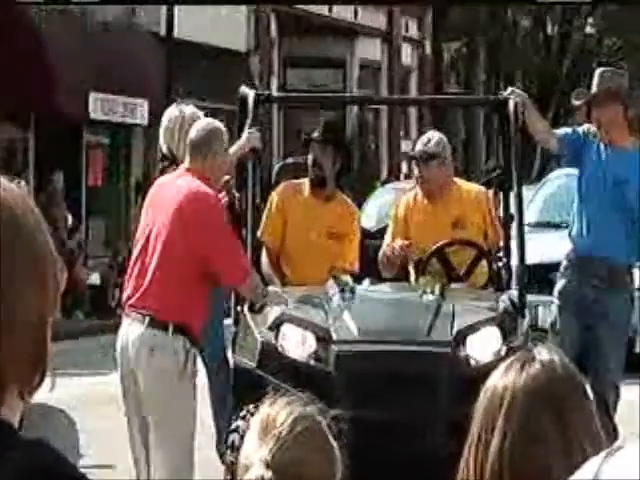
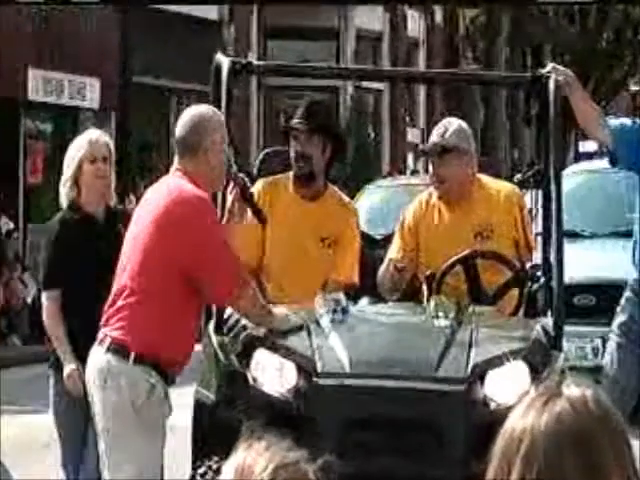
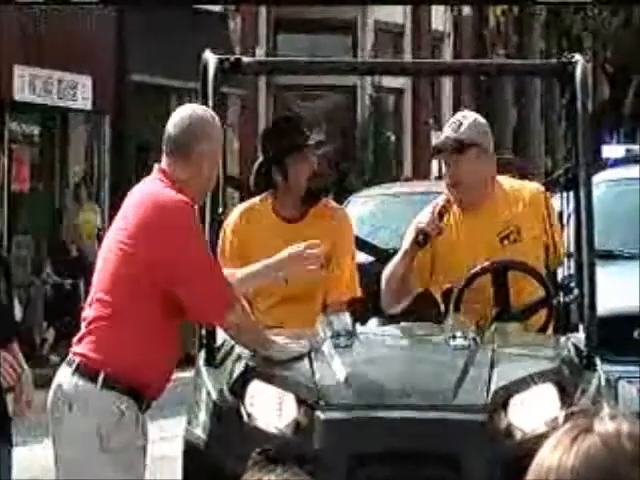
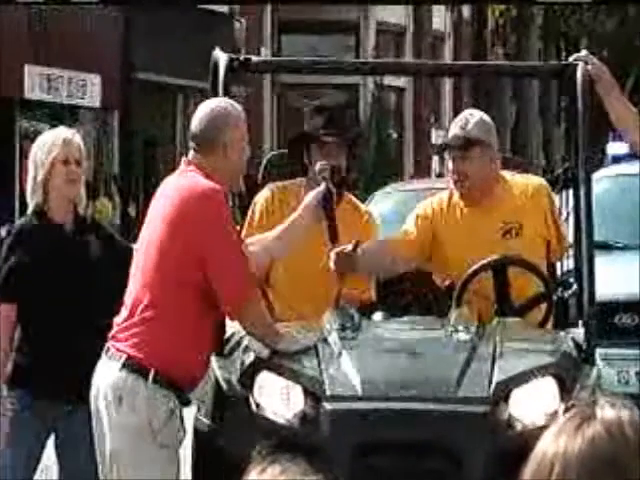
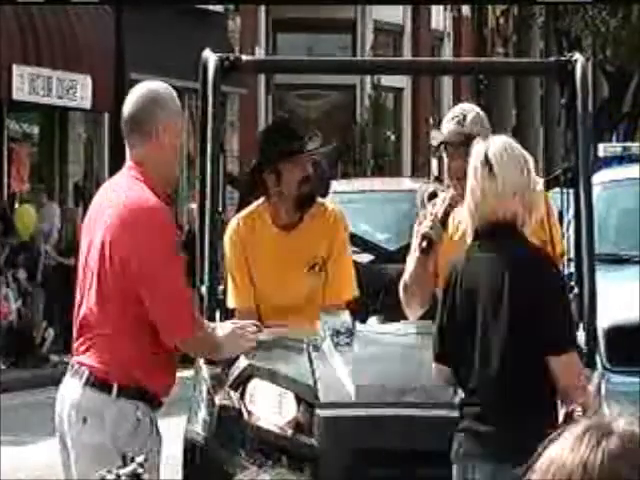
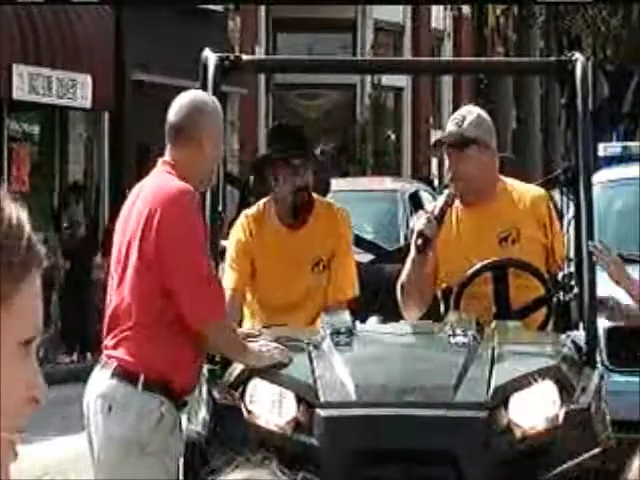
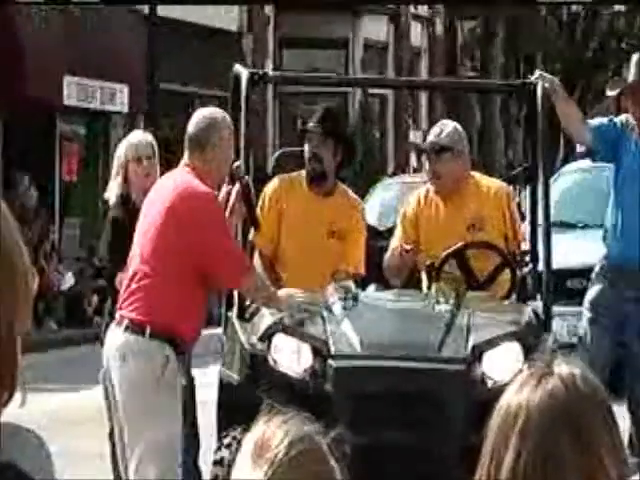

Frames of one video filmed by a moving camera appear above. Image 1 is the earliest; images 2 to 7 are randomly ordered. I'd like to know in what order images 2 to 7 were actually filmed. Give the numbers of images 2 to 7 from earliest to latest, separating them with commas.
7, 2, 4, 3, 5, 6
